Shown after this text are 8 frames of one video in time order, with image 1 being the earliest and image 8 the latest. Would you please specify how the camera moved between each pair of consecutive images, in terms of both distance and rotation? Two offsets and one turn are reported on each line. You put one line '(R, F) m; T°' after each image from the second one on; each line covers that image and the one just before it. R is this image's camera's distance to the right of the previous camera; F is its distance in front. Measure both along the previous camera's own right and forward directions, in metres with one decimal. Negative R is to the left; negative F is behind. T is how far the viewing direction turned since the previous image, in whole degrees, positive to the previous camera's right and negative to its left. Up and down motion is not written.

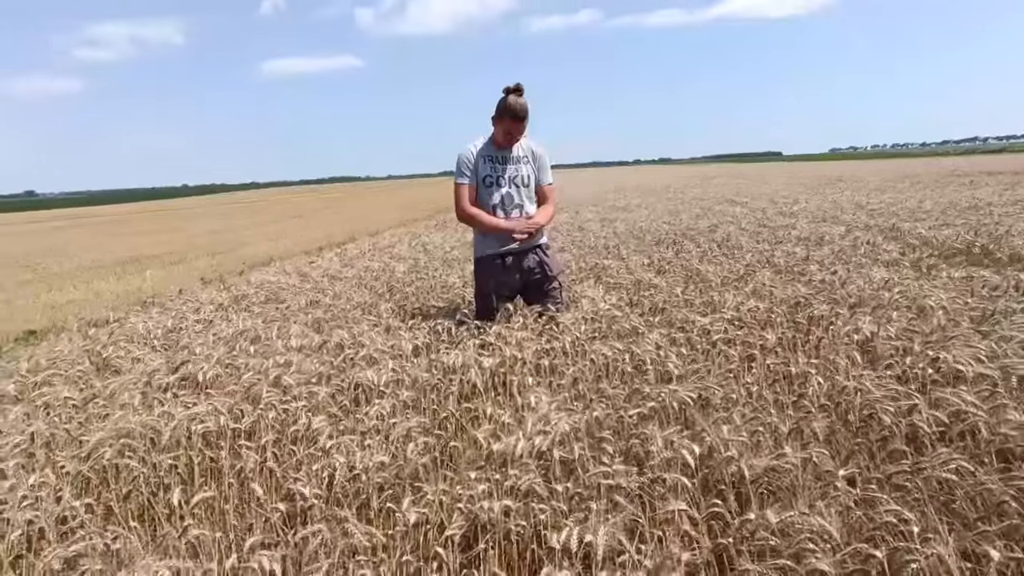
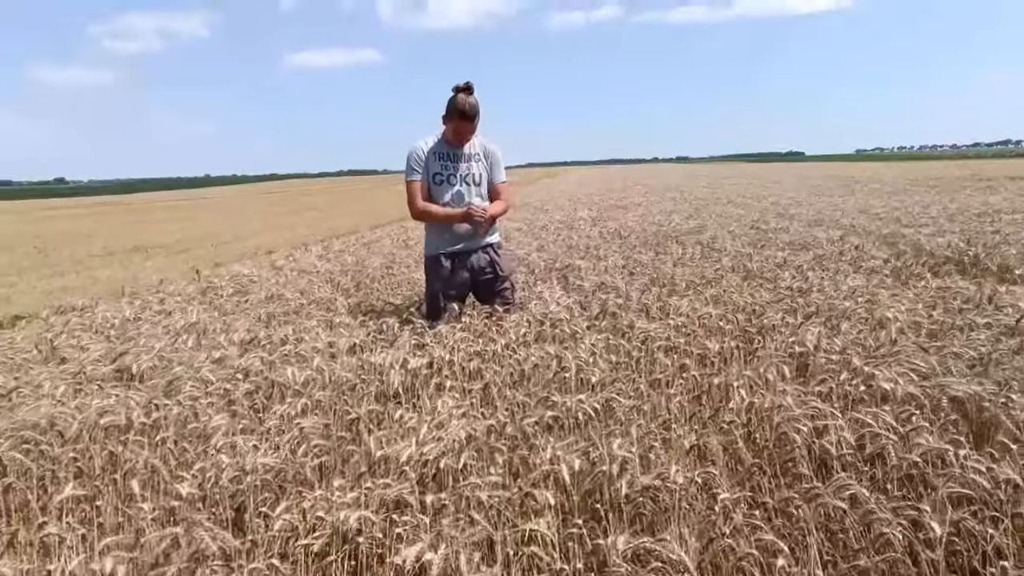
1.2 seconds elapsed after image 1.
(+0.7, +0.1) m; -2°
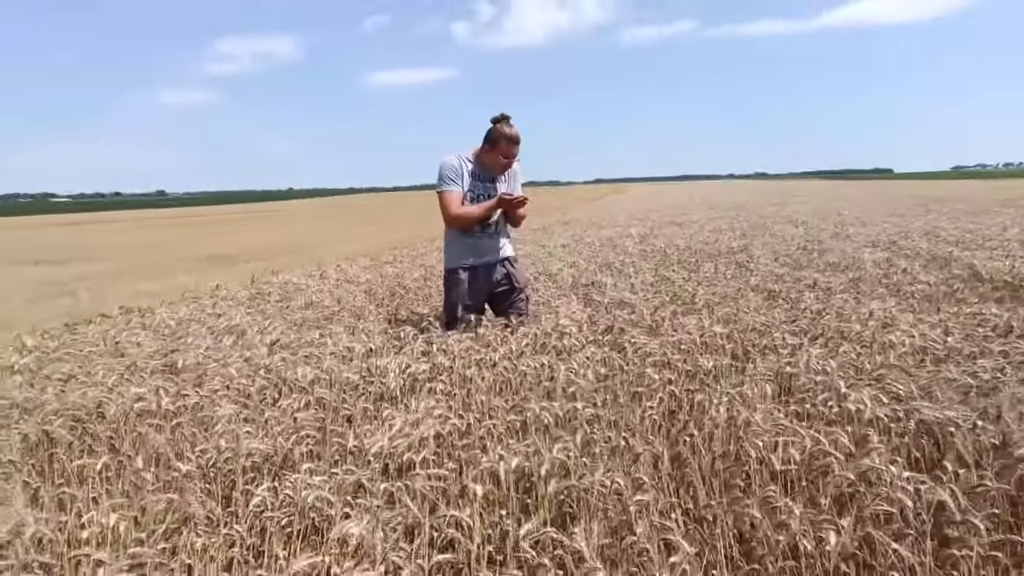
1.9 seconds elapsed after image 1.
(+0.6, -0.3) m; -7°
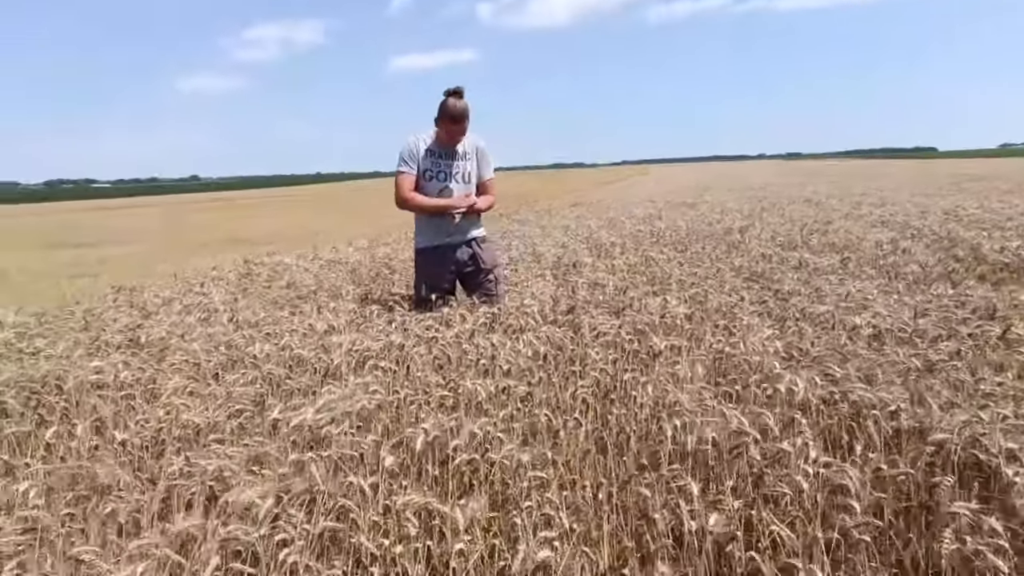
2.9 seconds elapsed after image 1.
(+0.6, 0.0) m; -3°
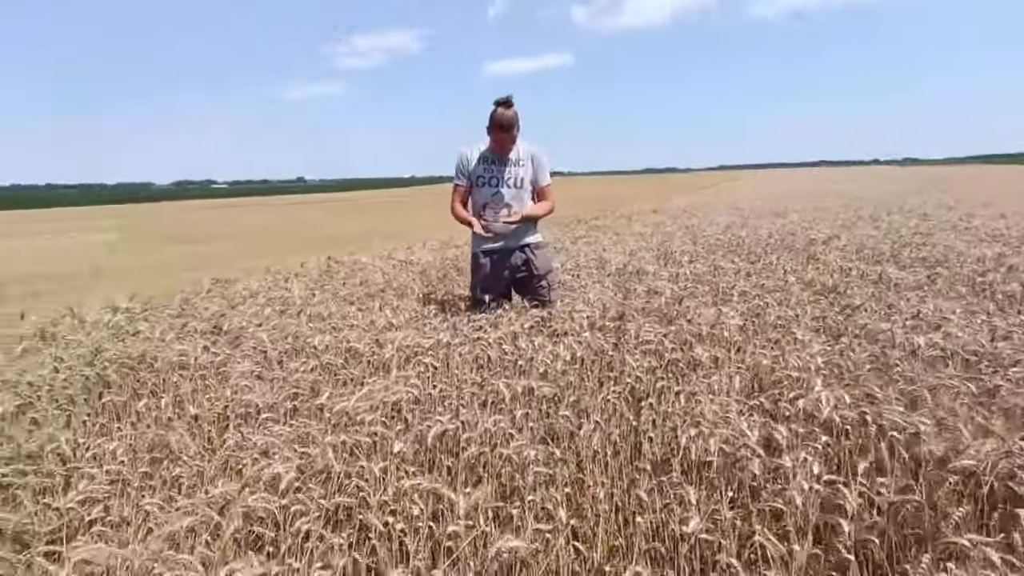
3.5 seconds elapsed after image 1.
(+0.4, -0.1) m; -8°
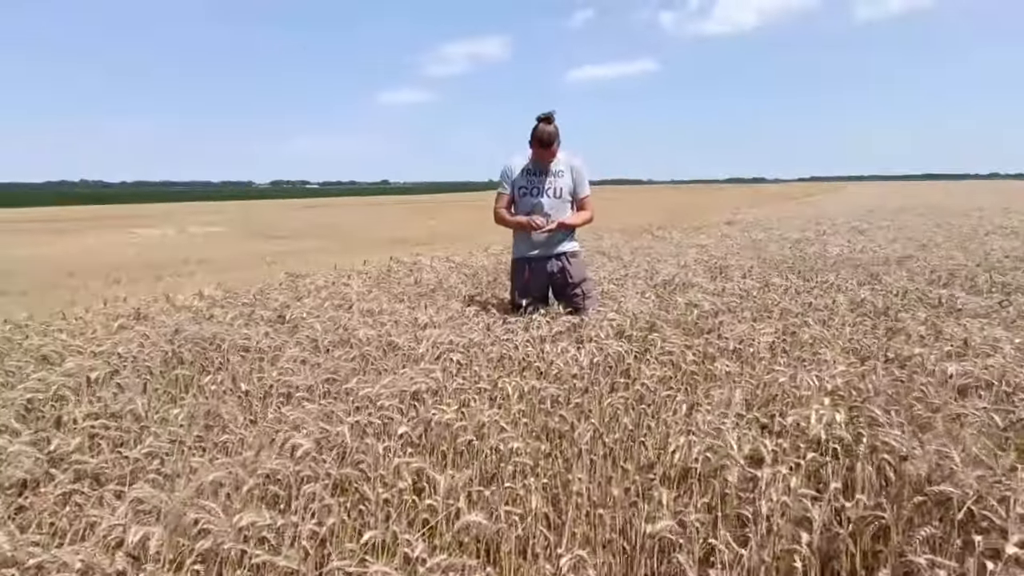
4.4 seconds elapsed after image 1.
(+0.4, -0.2) m; -7°
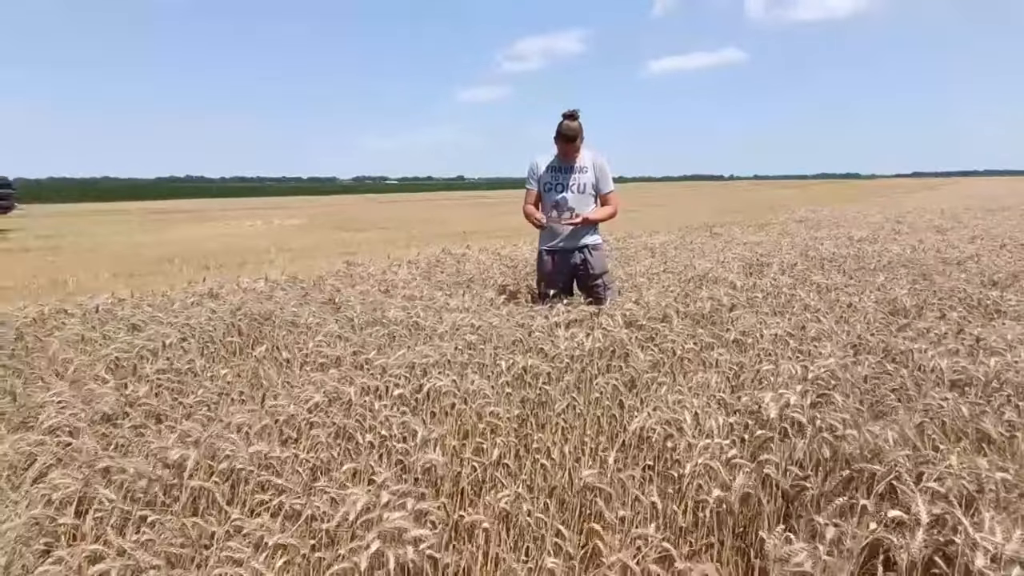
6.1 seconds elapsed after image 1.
(+0.6, -0.4) m; -7°
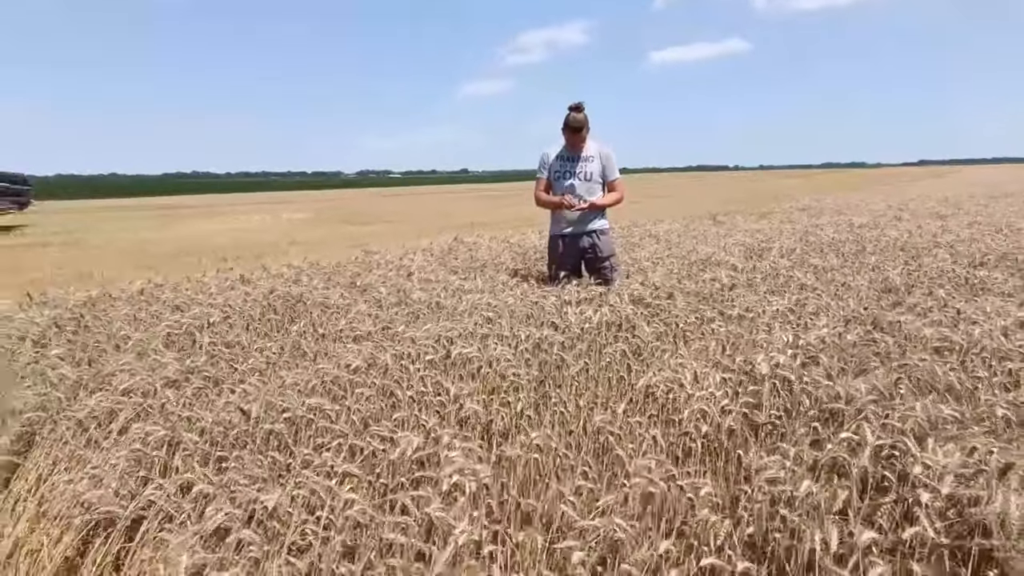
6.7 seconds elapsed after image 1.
(-0.1, -0.4) m; 0°
